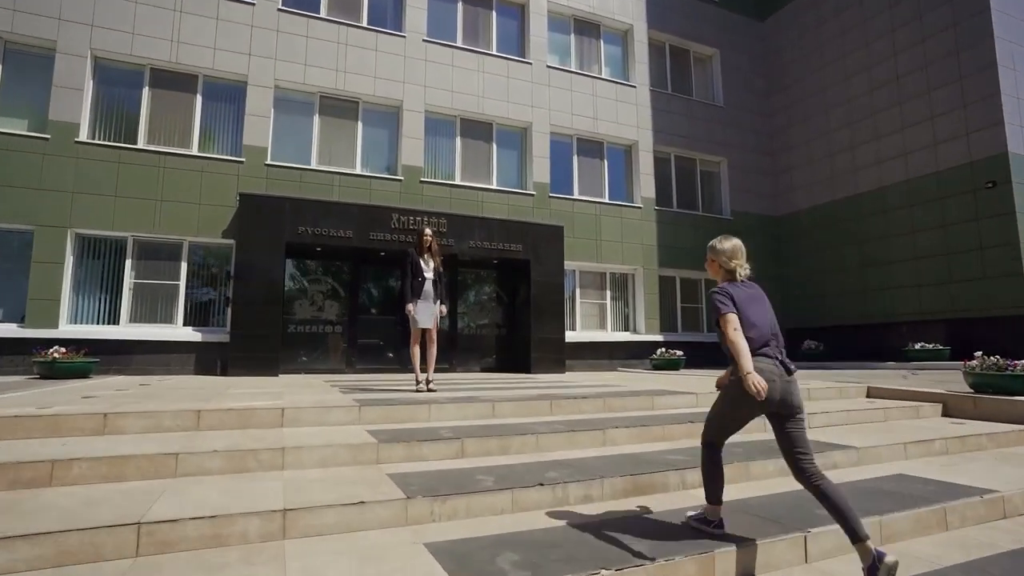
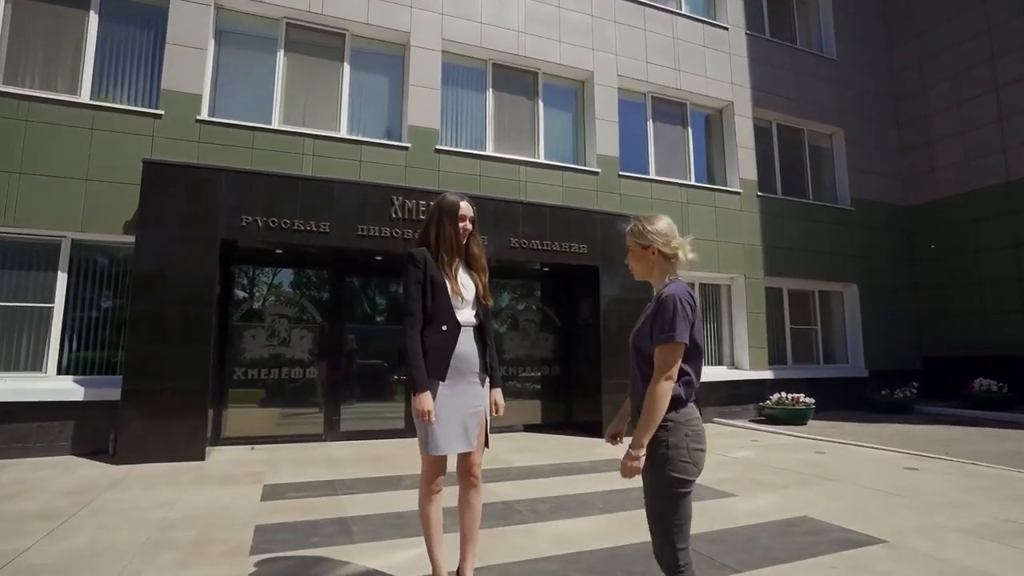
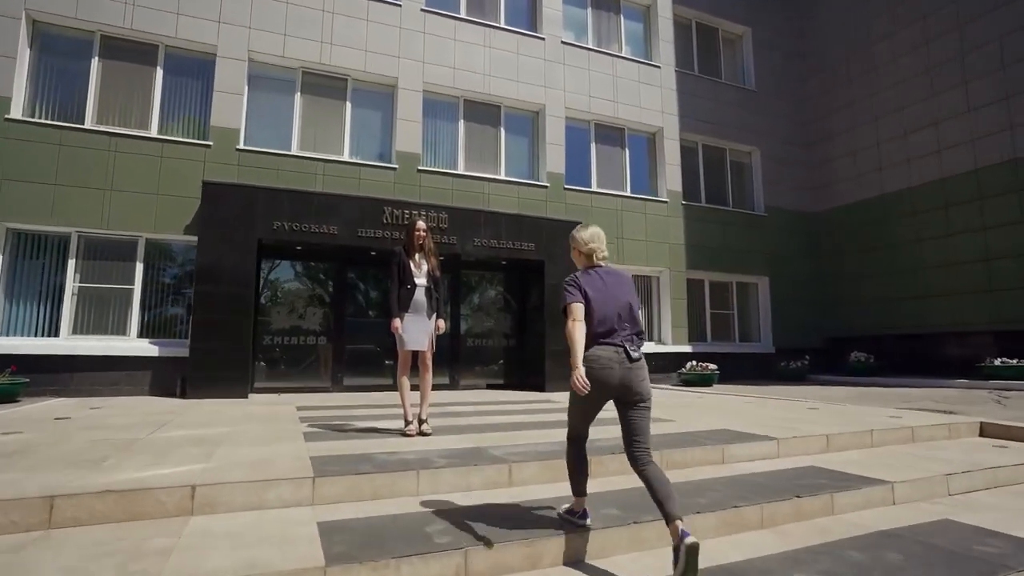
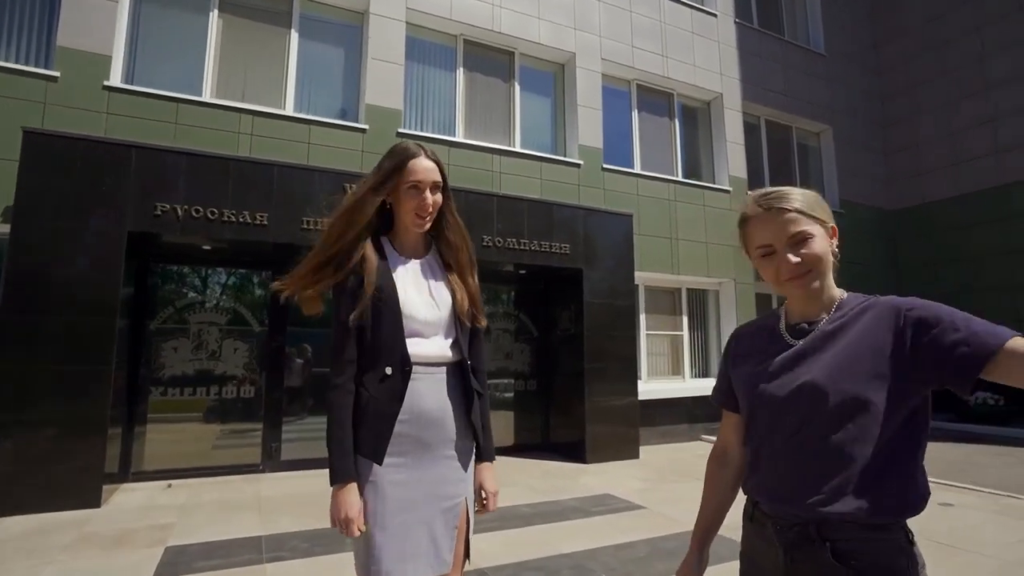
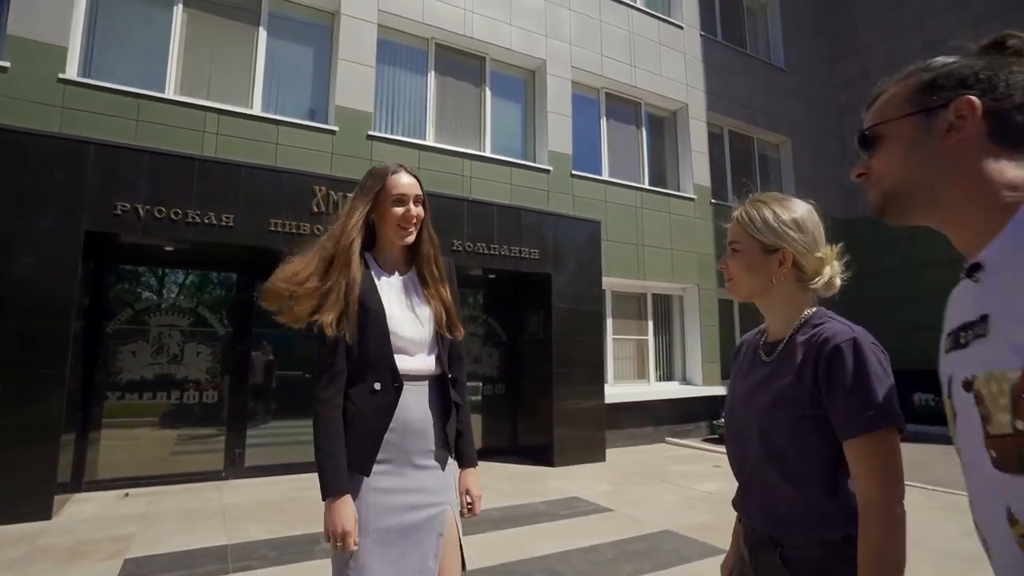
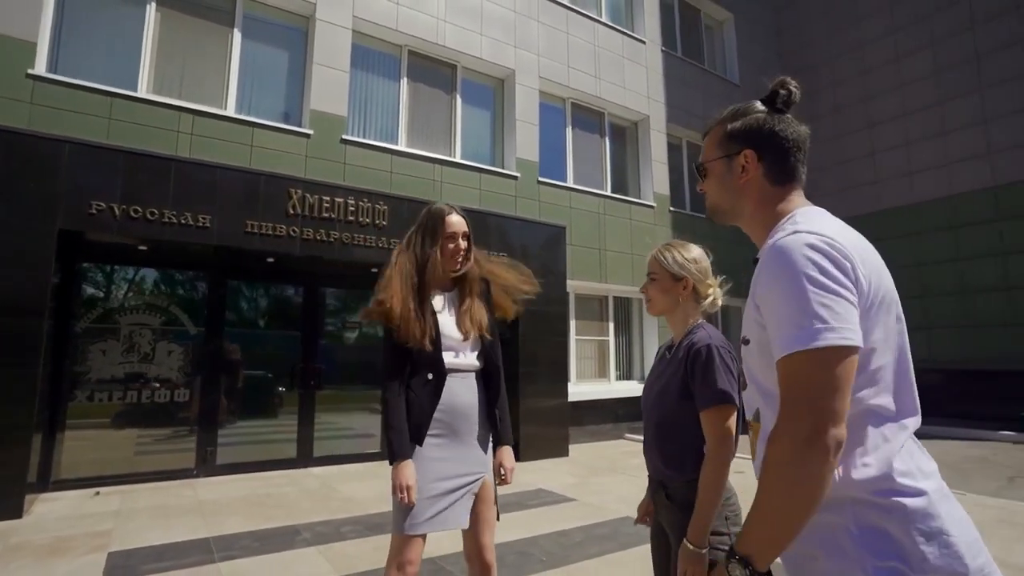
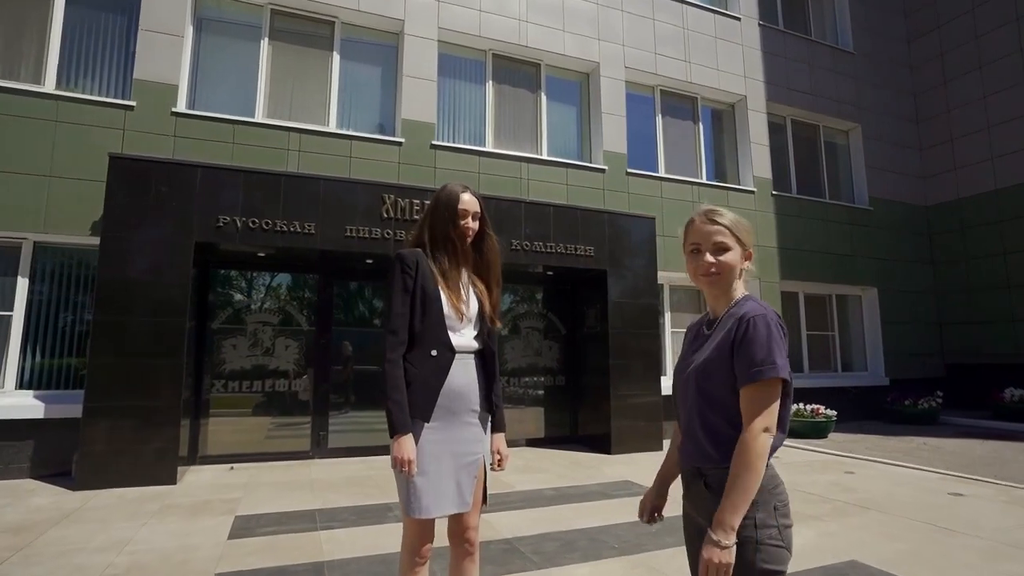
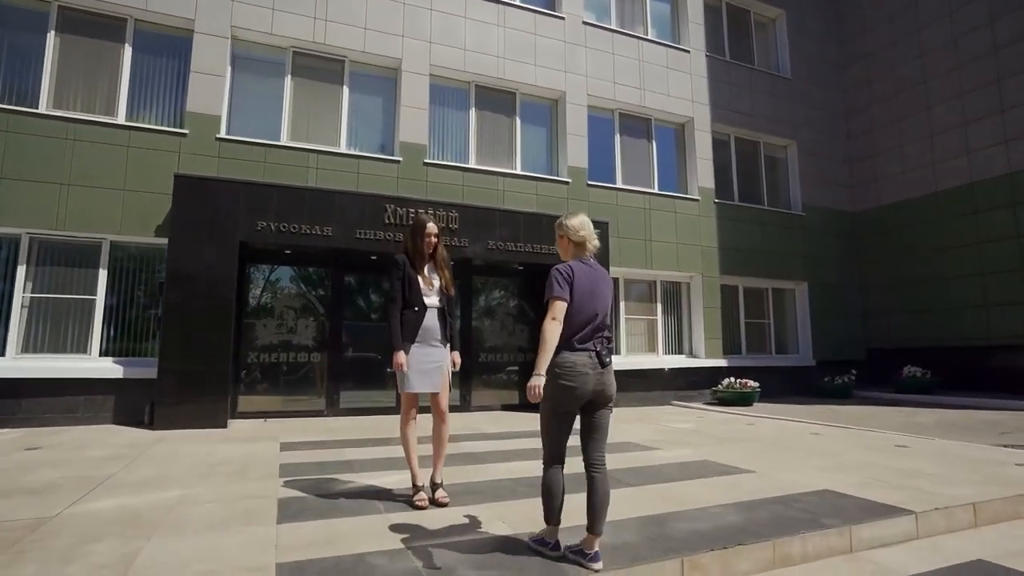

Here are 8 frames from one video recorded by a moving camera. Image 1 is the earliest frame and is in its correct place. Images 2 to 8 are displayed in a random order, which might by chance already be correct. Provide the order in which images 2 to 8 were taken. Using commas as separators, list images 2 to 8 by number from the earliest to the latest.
3, 8, 2, 7, 4, 5, 6
